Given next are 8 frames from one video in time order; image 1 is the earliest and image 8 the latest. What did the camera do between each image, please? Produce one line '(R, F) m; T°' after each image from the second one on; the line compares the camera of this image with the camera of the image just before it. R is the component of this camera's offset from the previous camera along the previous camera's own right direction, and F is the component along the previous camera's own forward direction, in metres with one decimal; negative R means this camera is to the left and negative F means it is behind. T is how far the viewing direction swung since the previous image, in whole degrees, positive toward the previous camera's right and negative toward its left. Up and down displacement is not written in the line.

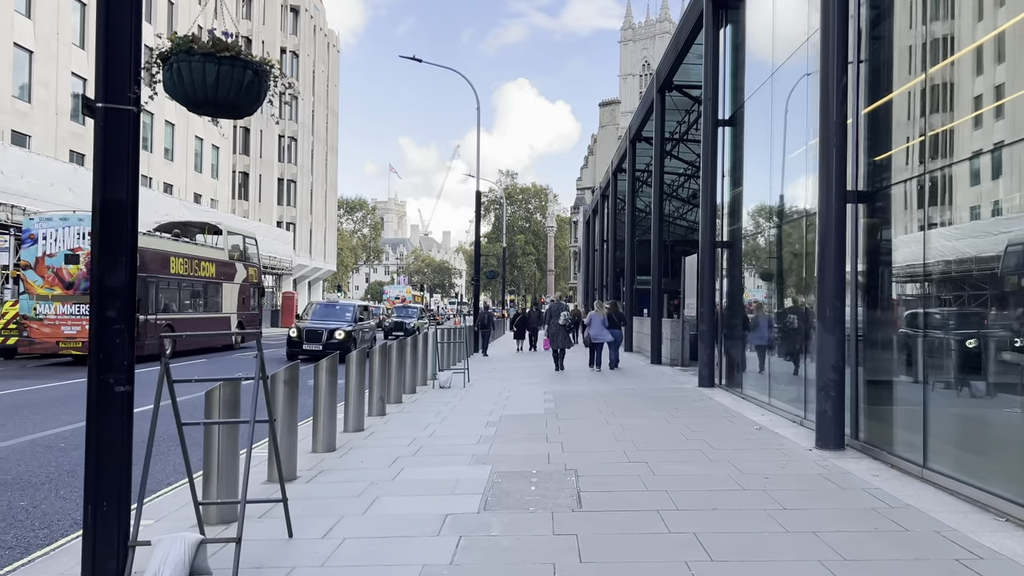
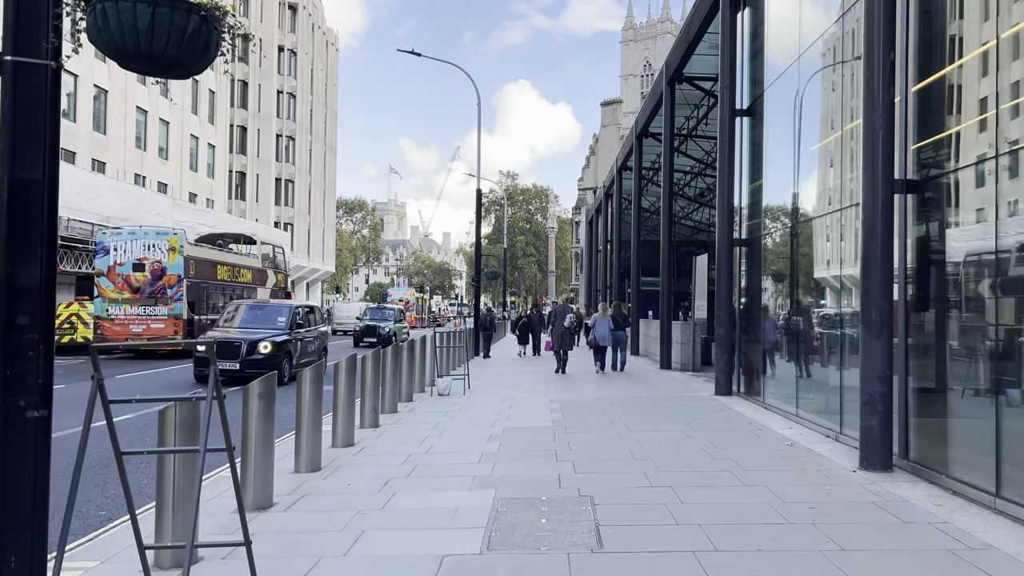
(-0.1, +0.9) m; 0°
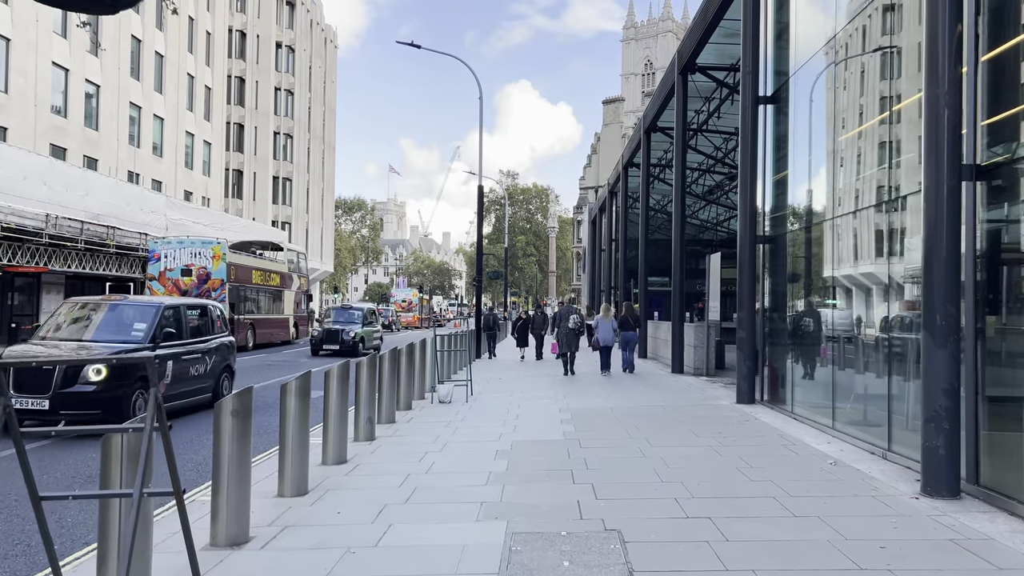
(-0.1, +0.9) m; 0°
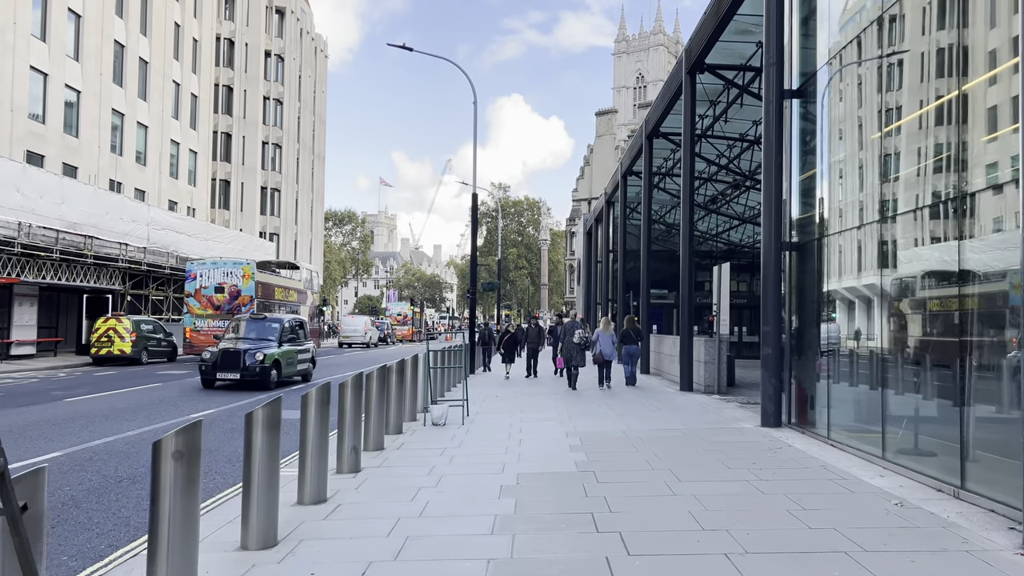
(-0.1, +1.1) m; +1°
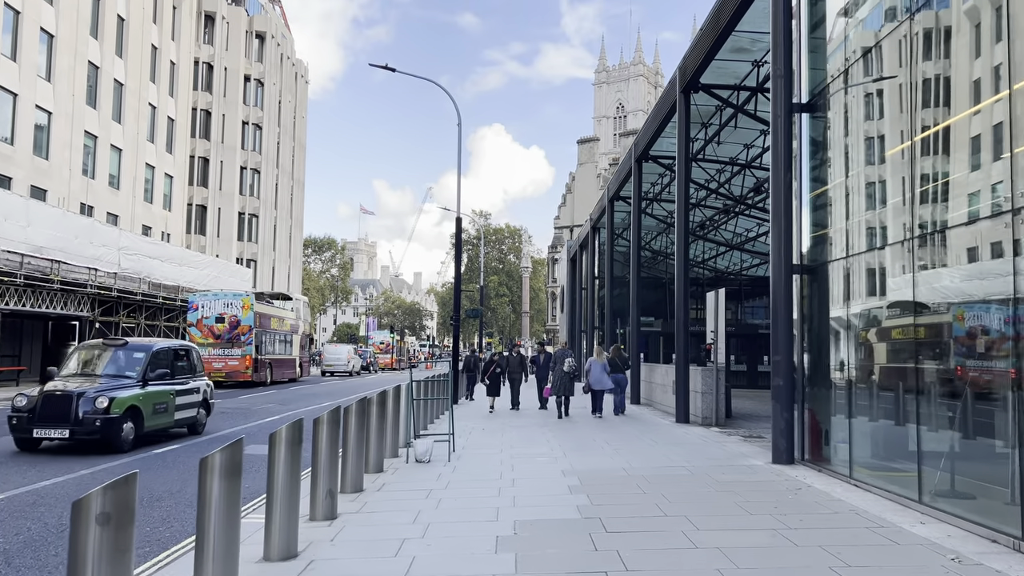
(-0.1, +0.8) m; +1°
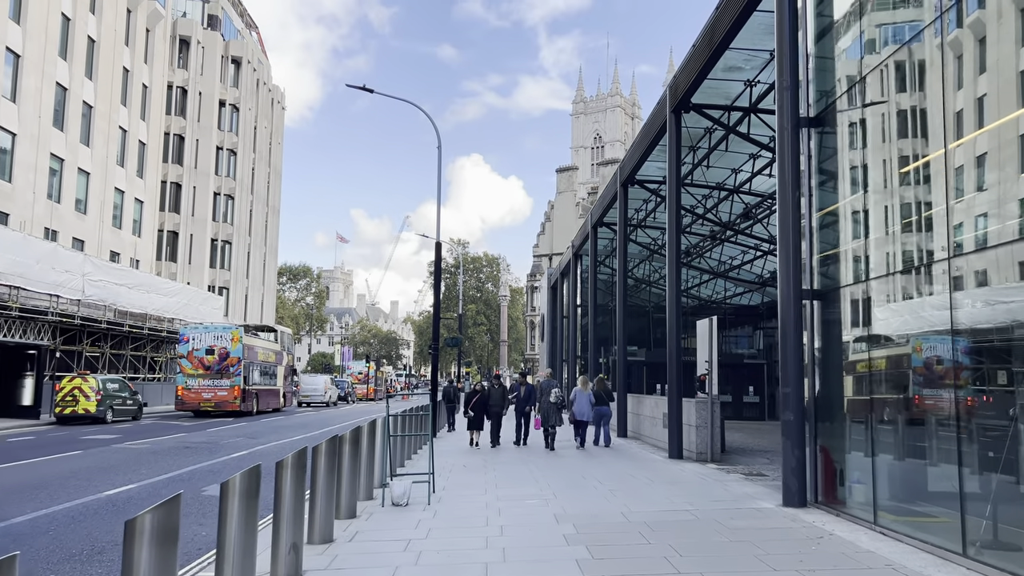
(-0.1, +0.9) m; +2°
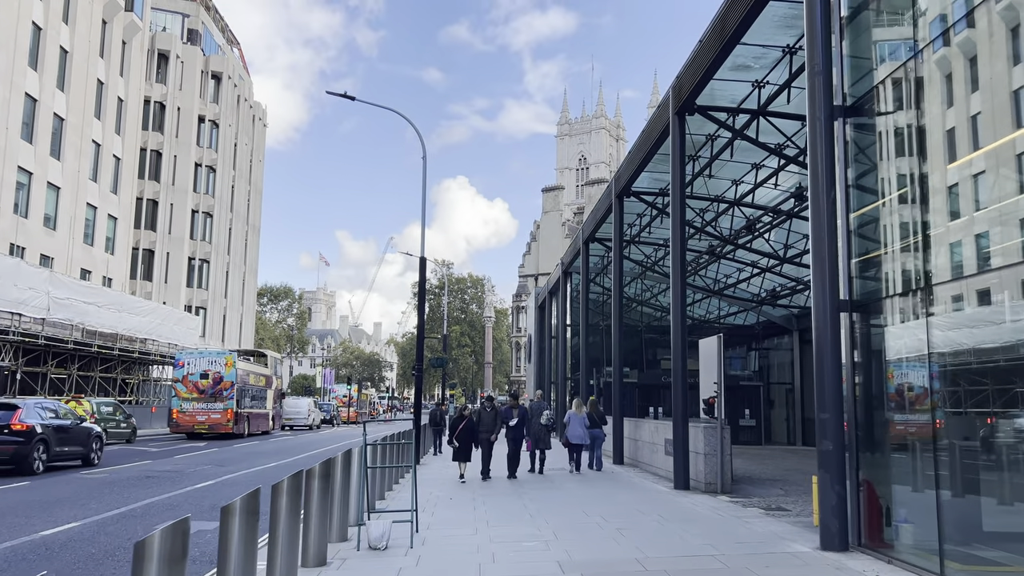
(-0.1, +1.2) m; +1°
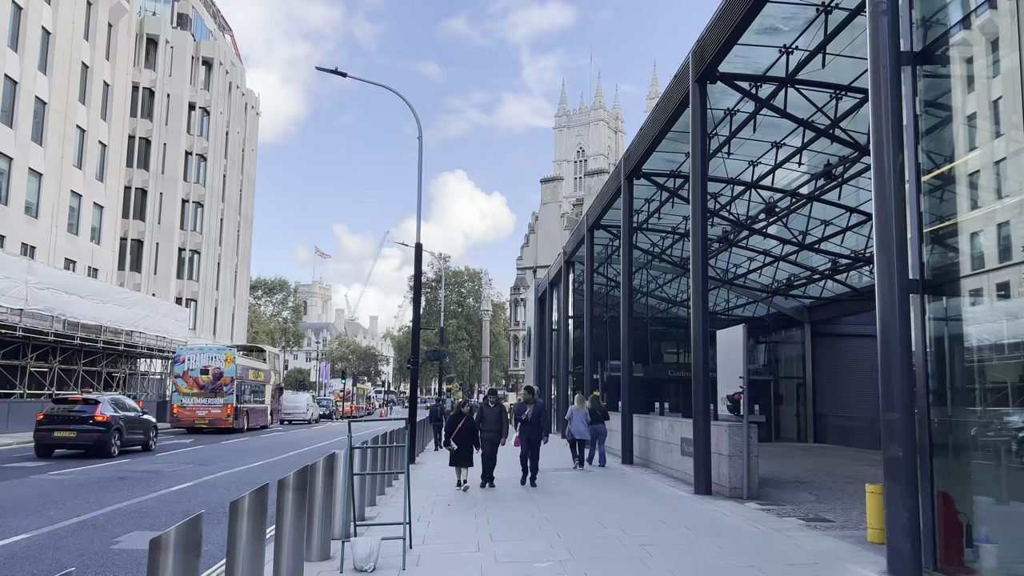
(-0.1, +1.3) m; 0°
